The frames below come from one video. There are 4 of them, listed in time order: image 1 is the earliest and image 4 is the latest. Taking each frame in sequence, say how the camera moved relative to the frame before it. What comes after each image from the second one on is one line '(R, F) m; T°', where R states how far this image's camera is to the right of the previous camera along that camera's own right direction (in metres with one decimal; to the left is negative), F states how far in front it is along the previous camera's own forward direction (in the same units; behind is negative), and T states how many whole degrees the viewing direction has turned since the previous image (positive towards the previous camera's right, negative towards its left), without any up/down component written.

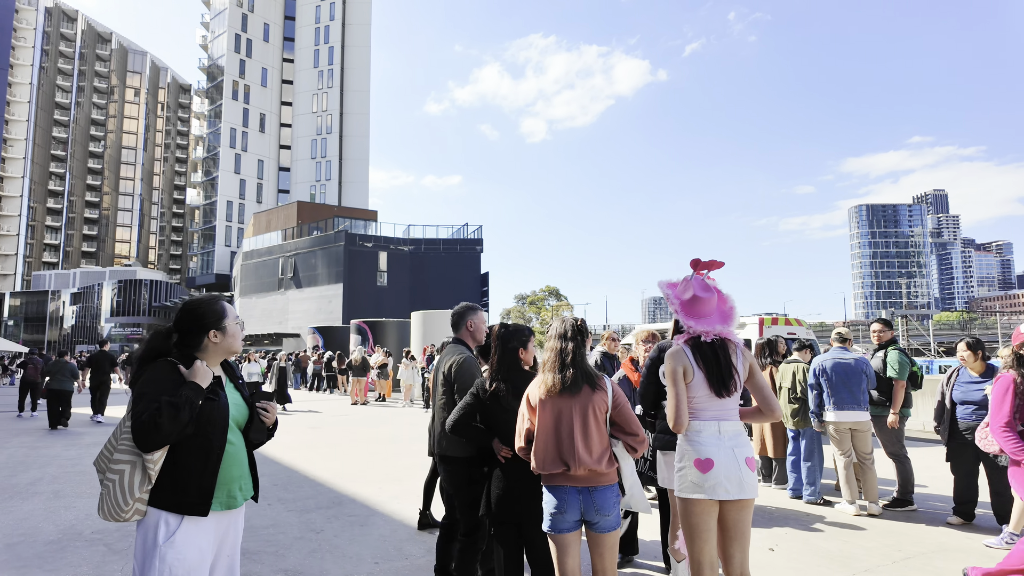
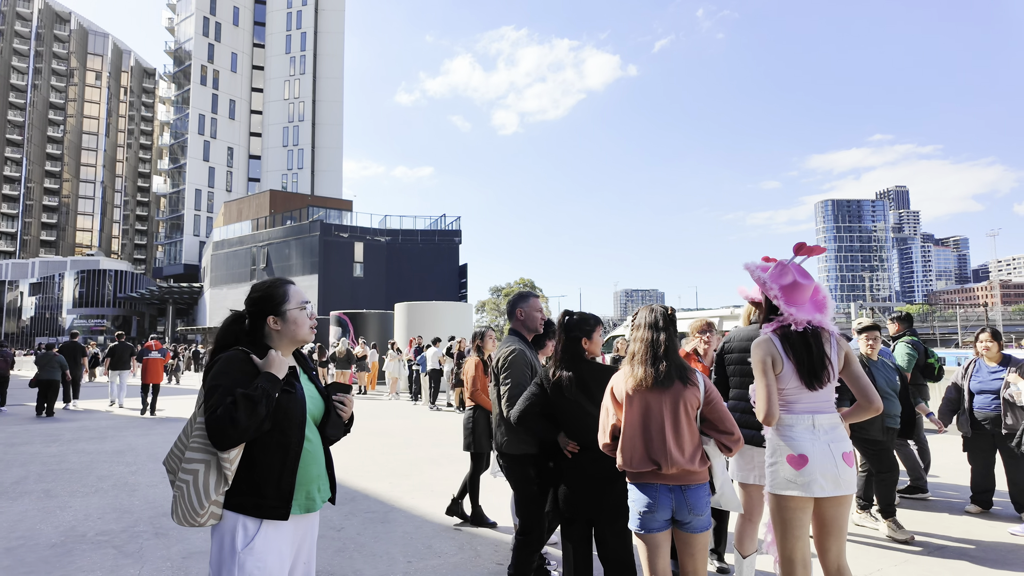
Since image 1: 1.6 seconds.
(-0.5, +0.2) m; +3°
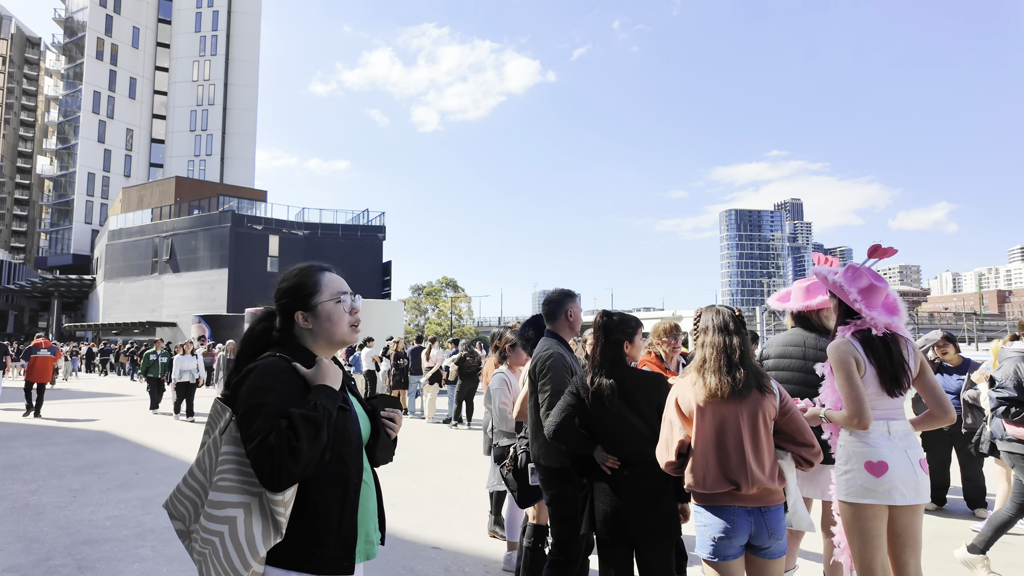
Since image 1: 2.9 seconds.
(-0.6, +0.4) m; +8°
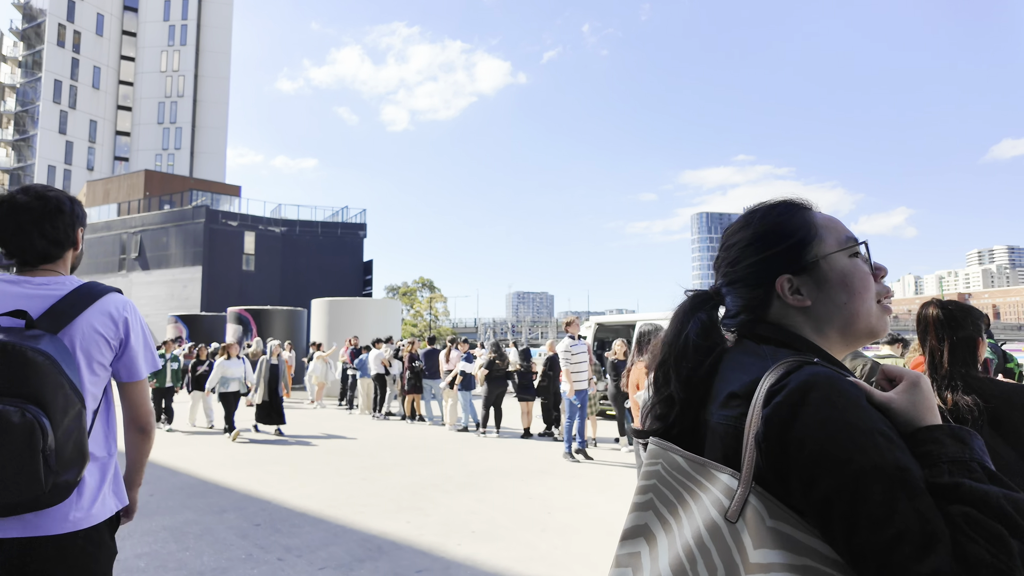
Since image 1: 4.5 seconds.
(-1.2, +0.9) m; +3°
